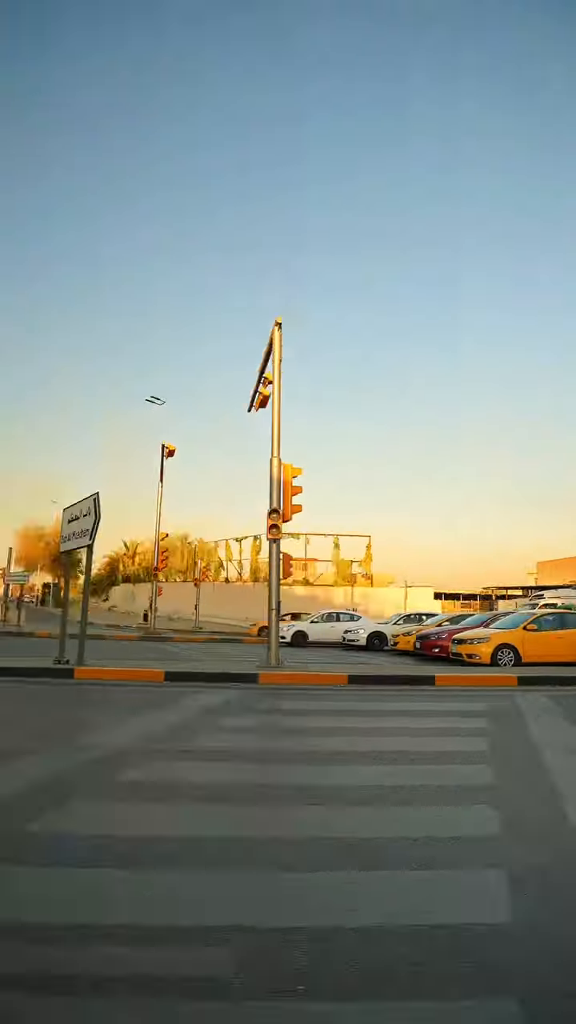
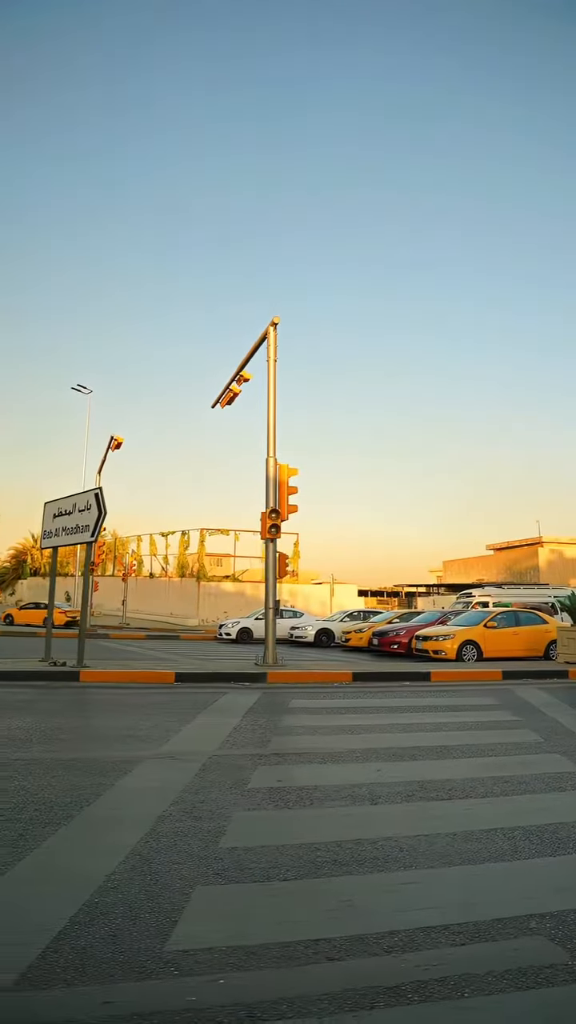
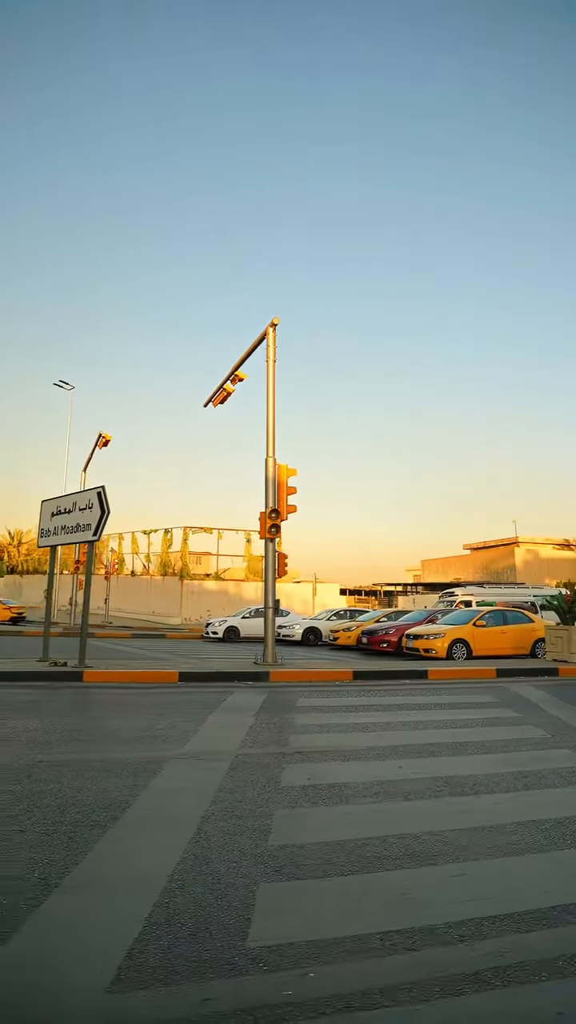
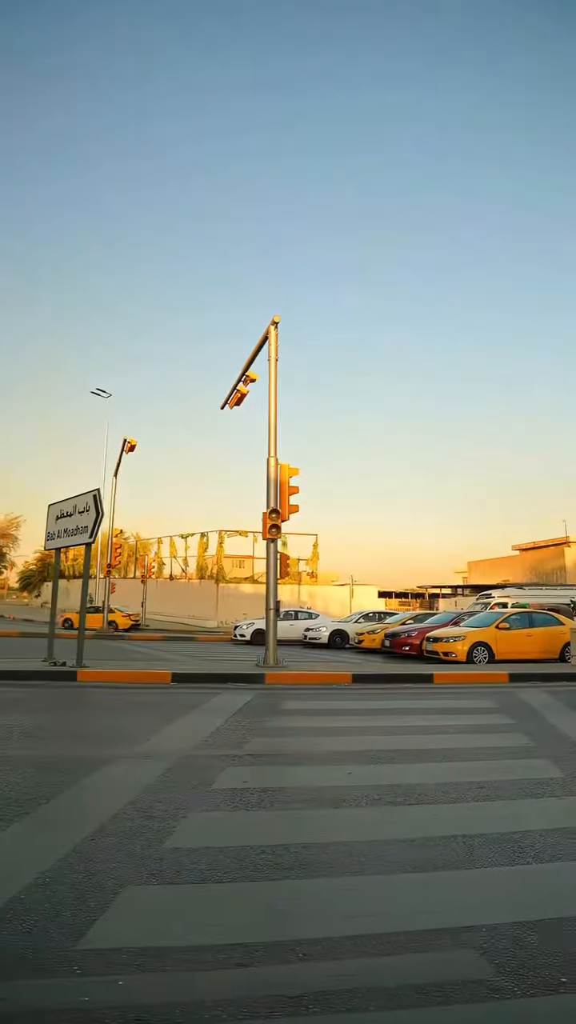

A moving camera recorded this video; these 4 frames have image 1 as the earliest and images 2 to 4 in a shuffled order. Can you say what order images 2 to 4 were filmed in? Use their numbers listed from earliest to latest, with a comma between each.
4, 2, 3
